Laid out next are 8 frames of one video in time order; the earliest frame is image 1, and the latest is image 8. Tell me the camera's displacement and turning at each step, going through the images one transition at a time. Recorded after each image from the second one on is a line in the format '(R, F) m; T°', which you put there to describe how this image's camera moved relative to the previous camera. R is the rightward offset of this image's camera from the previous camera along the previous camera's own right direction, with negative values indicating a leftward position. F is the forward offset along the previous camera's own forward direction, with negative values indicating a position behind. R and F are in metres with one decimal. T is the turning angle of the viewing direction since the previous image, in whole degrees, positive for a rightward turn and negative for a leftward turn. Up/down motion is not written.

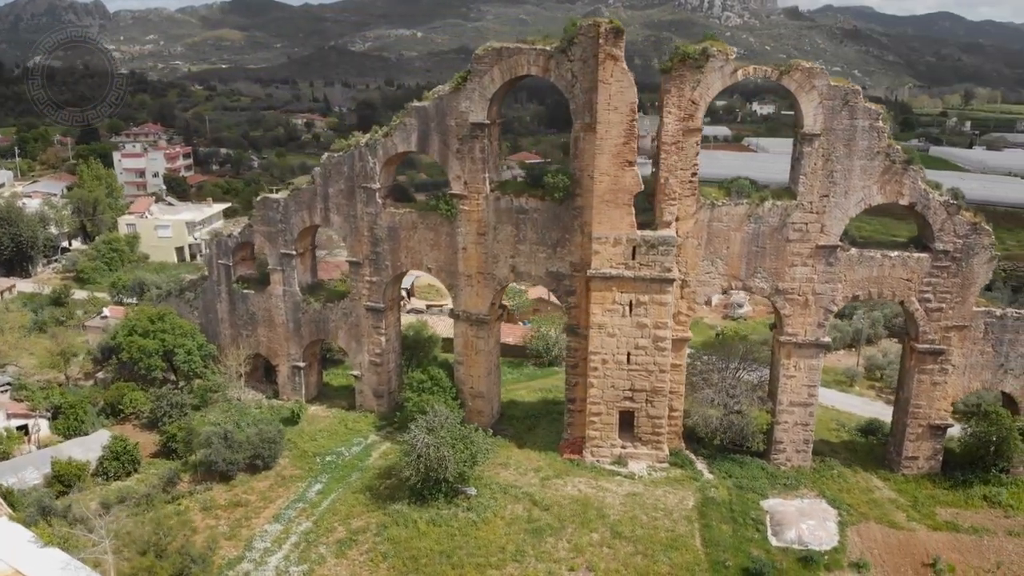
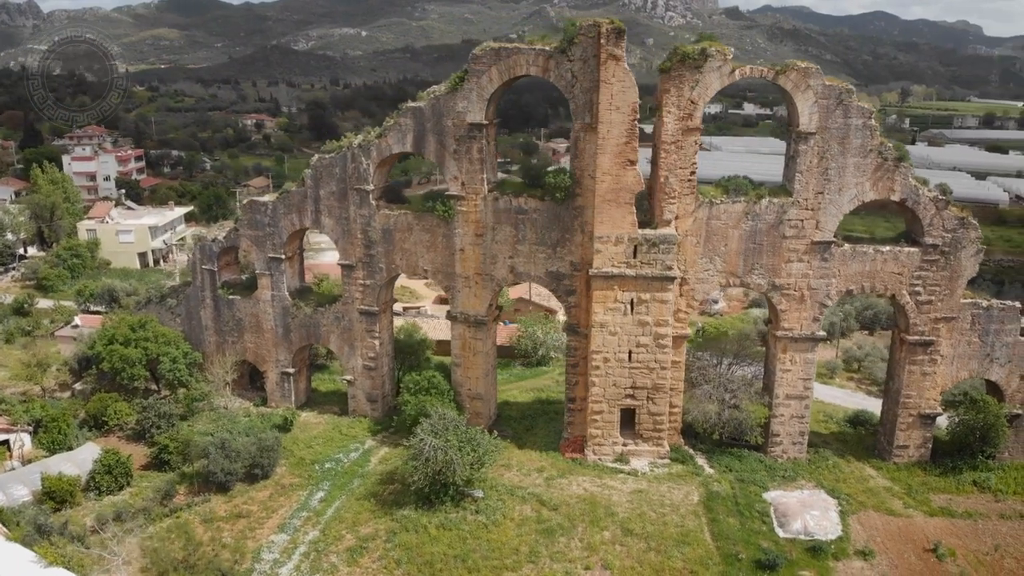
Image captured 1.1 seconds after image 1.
(-1.1, +0.1) m; +3°
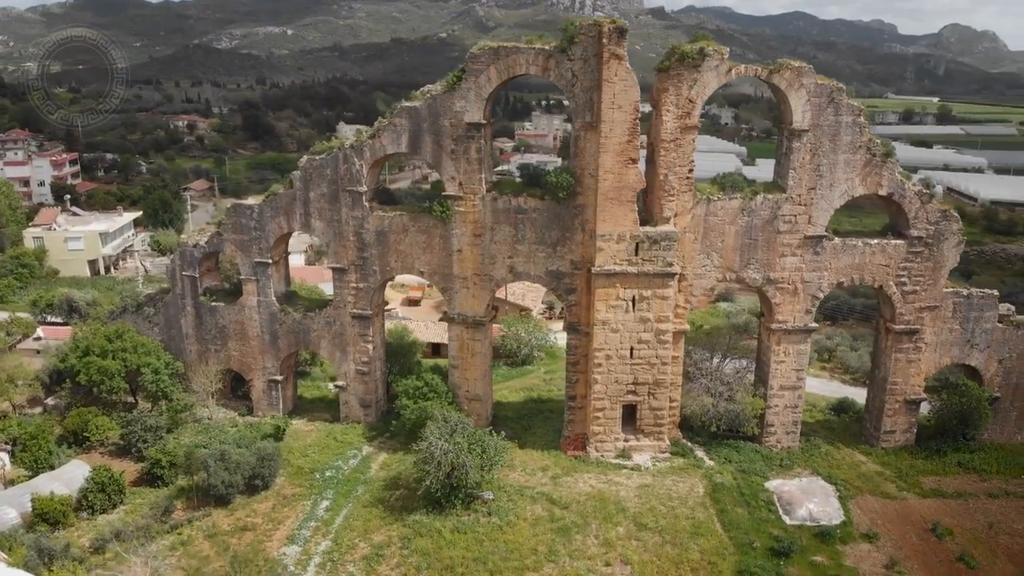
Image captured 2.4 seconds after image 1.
(-1.4, +0.1) m; +4°
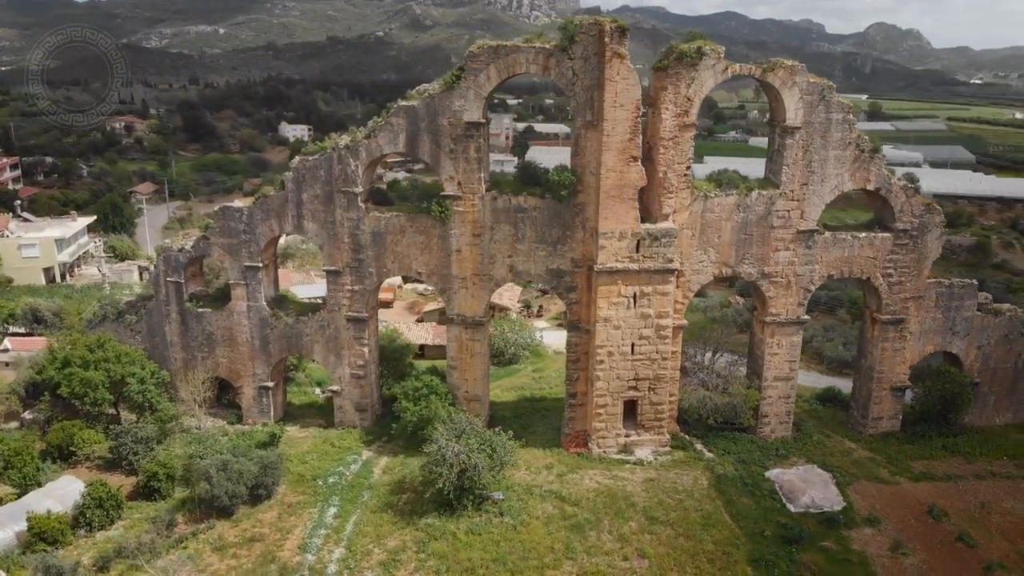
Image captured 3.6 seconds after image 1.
(-1.2, +0.1) m; +4°
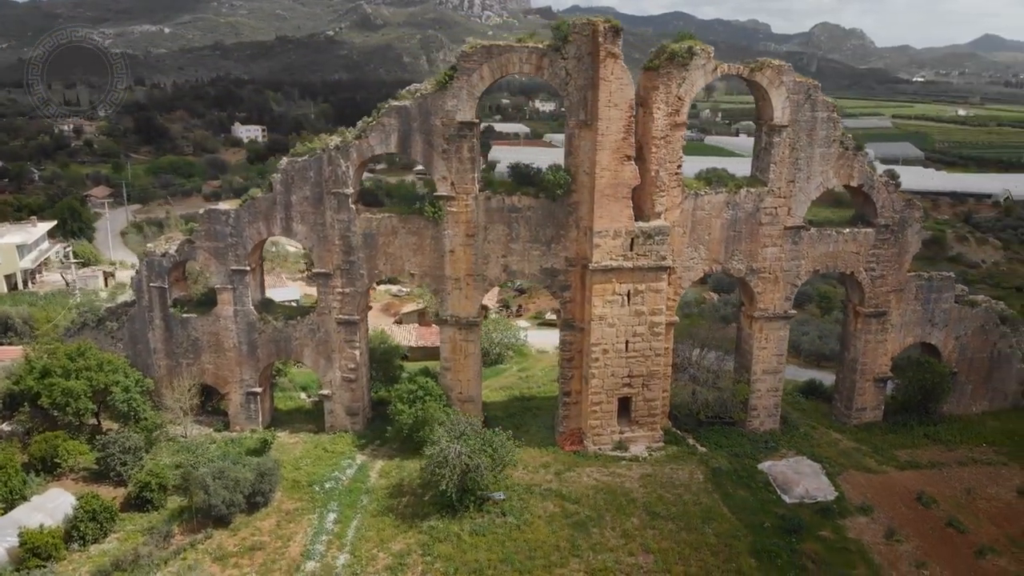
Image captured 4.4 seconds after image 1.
(-0.8, 0.0) m; +3°
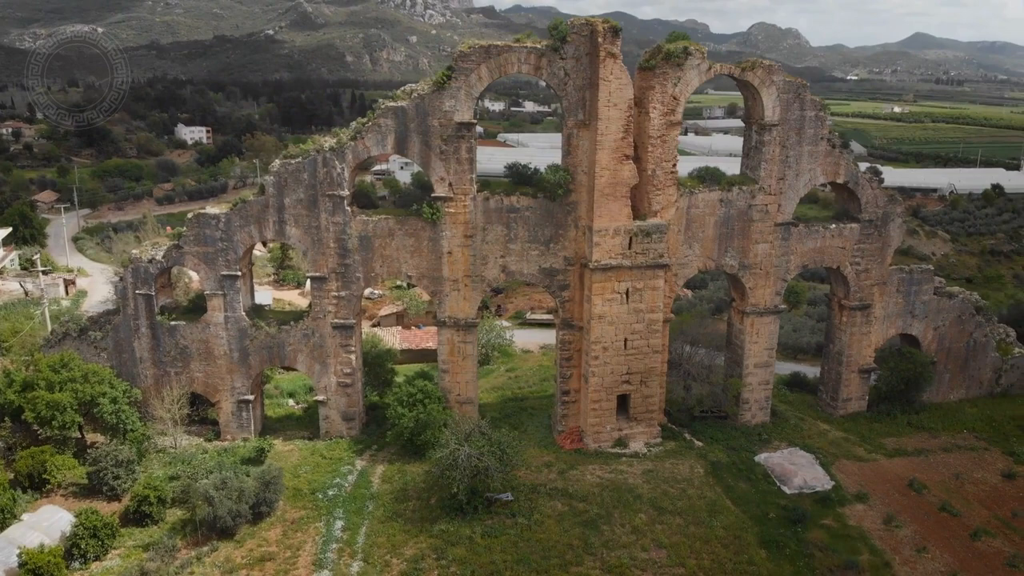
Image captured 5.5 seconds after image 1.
(-1.1, 0.0) m; +4°
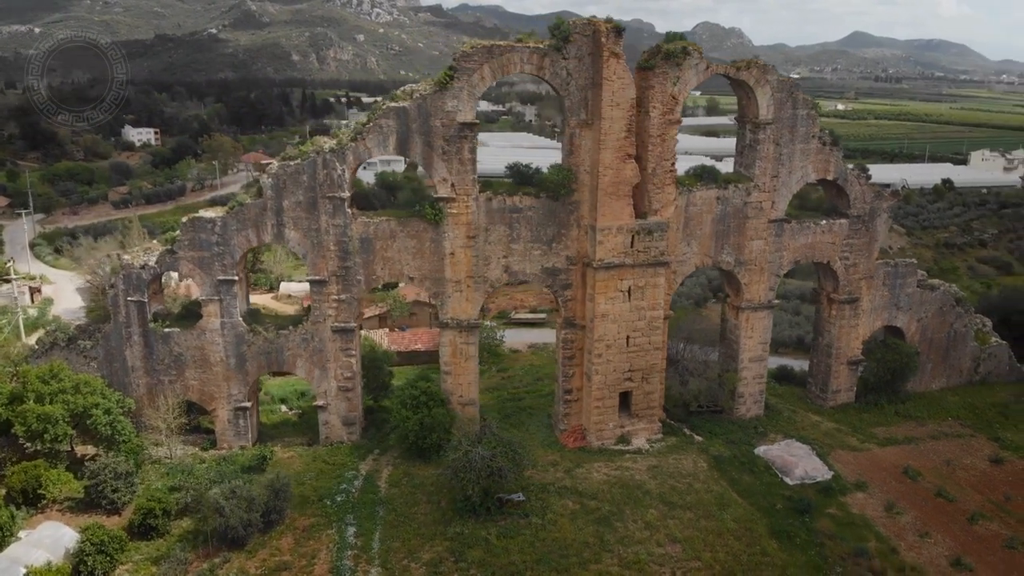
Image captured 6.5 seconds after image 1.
(-1.1, 0.0) m; +3°
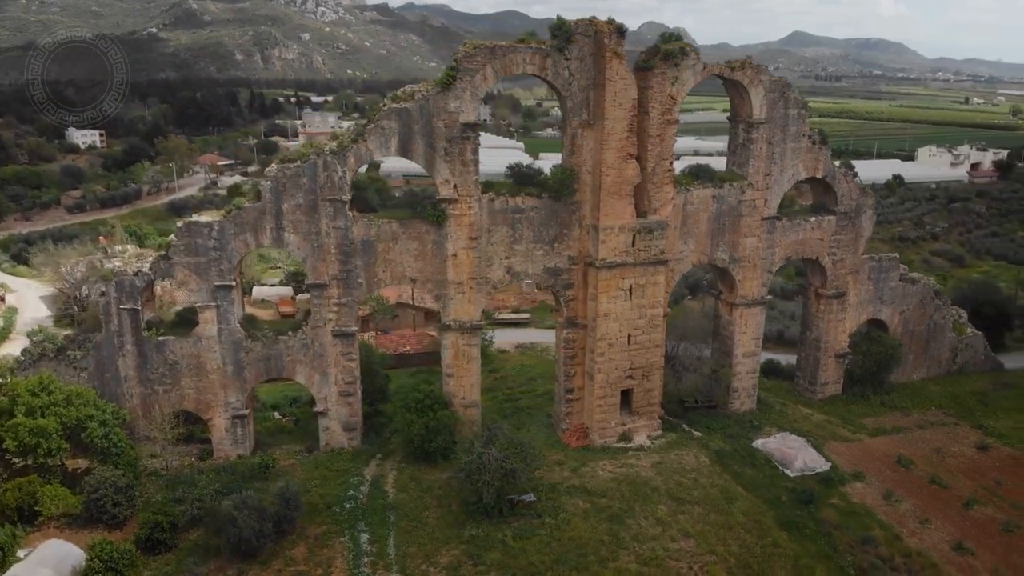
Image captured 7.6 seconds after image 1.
(-1.1, 0.0) m; +3°
